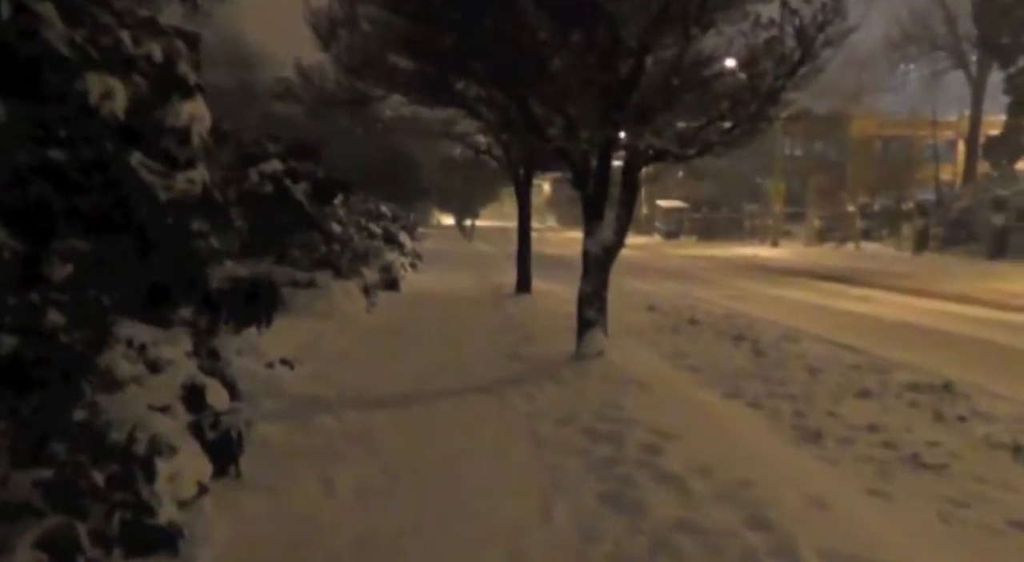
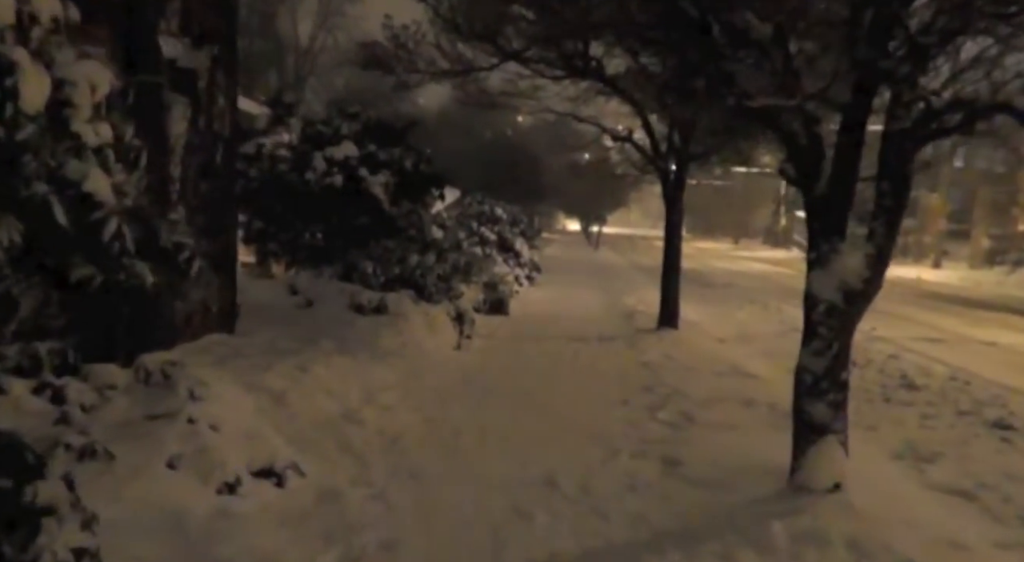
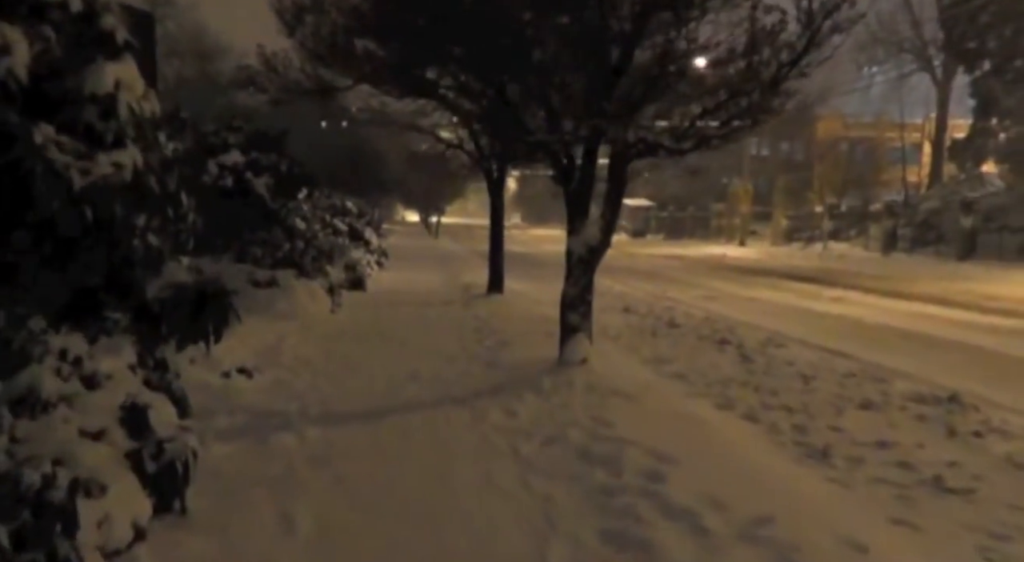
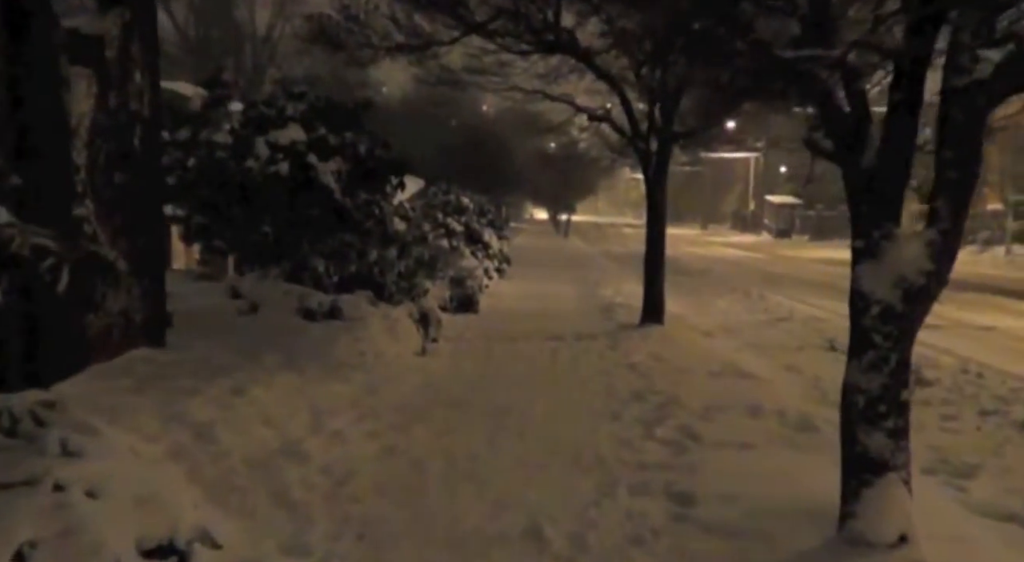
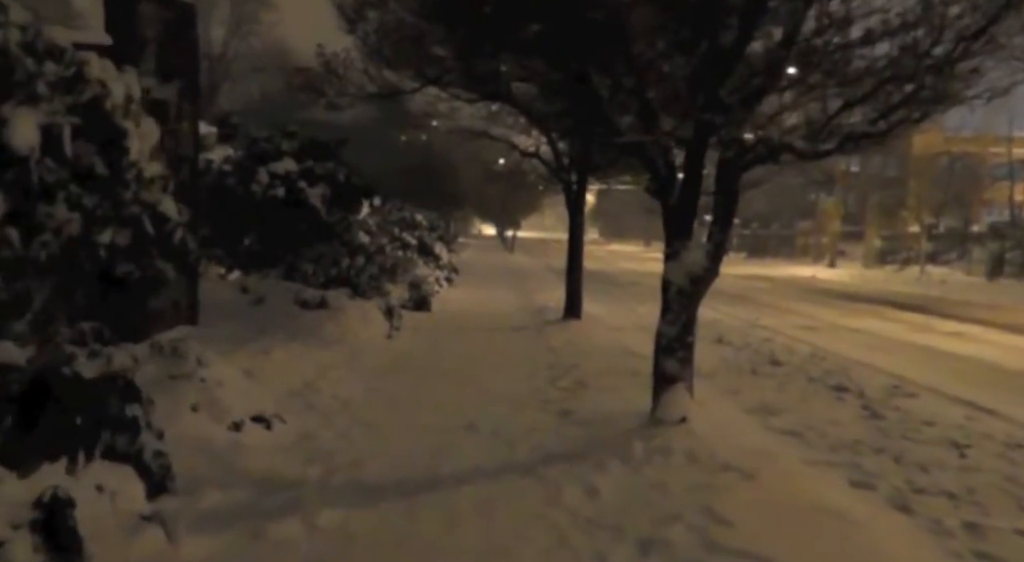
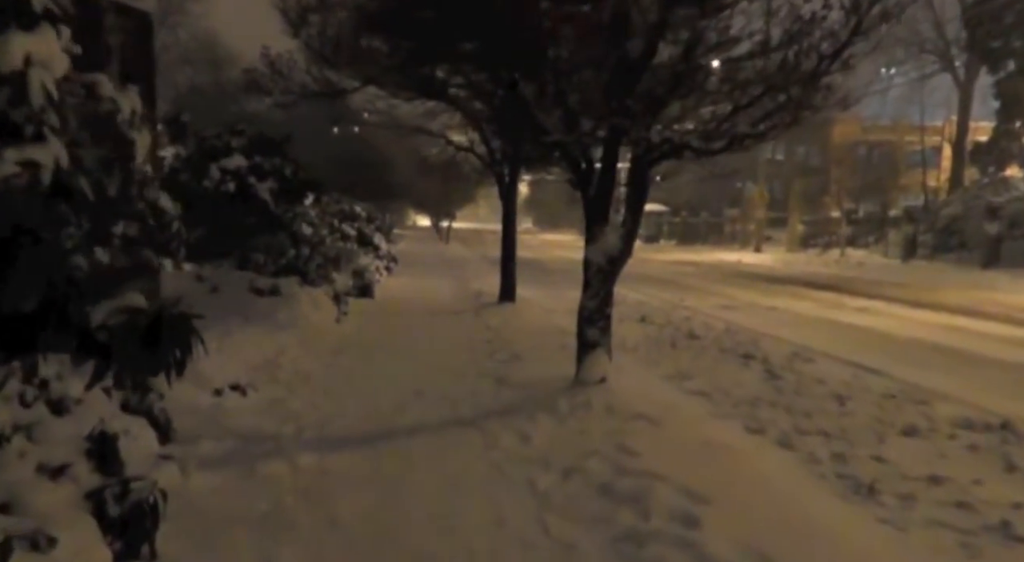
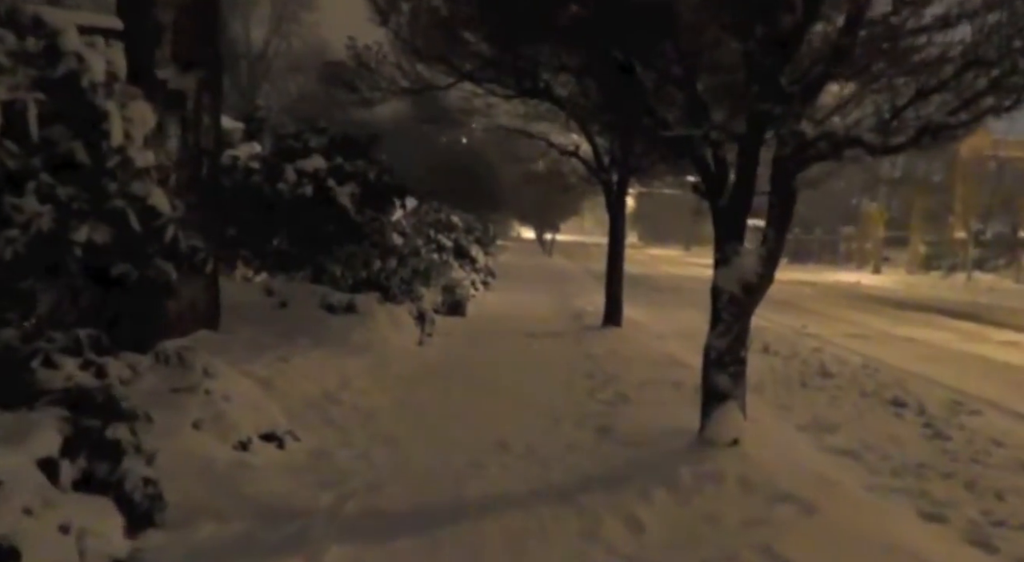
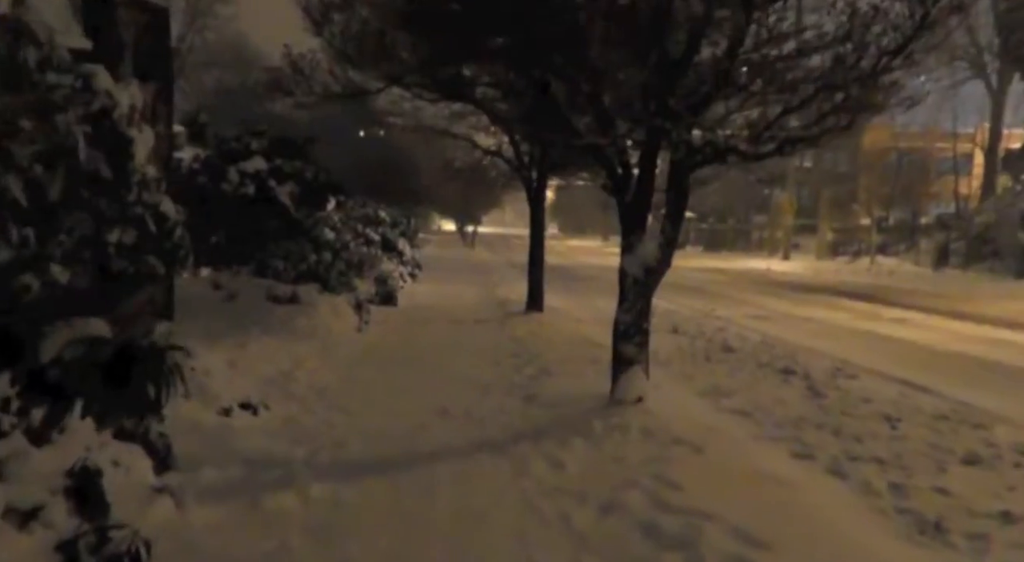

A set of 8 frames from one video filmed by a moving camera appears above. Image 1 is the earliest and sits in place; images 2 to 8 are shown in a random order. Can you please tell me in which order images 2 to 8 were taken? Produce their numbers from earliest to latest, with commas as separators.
3, 6, 8, 5, 7, 2, 4
